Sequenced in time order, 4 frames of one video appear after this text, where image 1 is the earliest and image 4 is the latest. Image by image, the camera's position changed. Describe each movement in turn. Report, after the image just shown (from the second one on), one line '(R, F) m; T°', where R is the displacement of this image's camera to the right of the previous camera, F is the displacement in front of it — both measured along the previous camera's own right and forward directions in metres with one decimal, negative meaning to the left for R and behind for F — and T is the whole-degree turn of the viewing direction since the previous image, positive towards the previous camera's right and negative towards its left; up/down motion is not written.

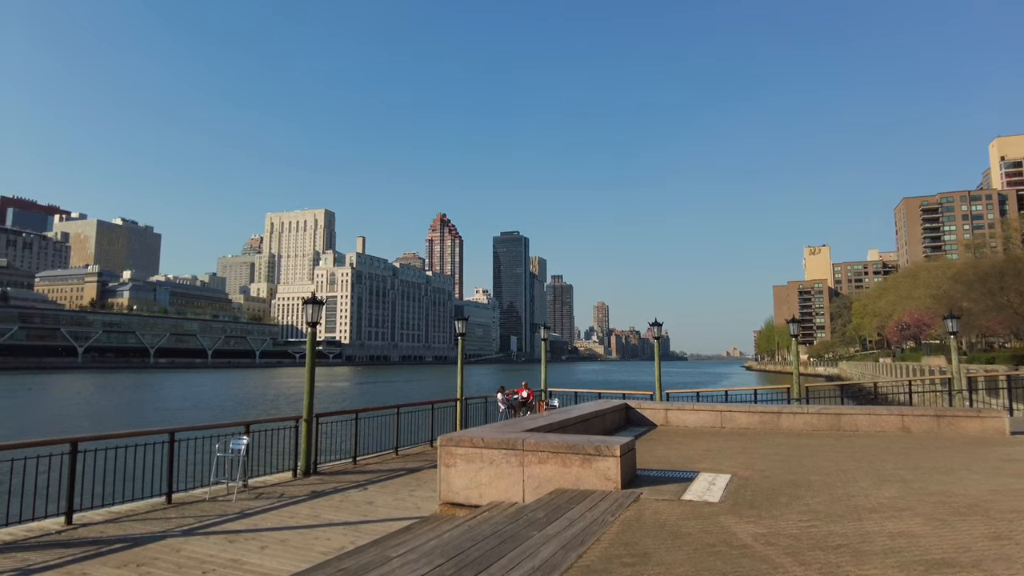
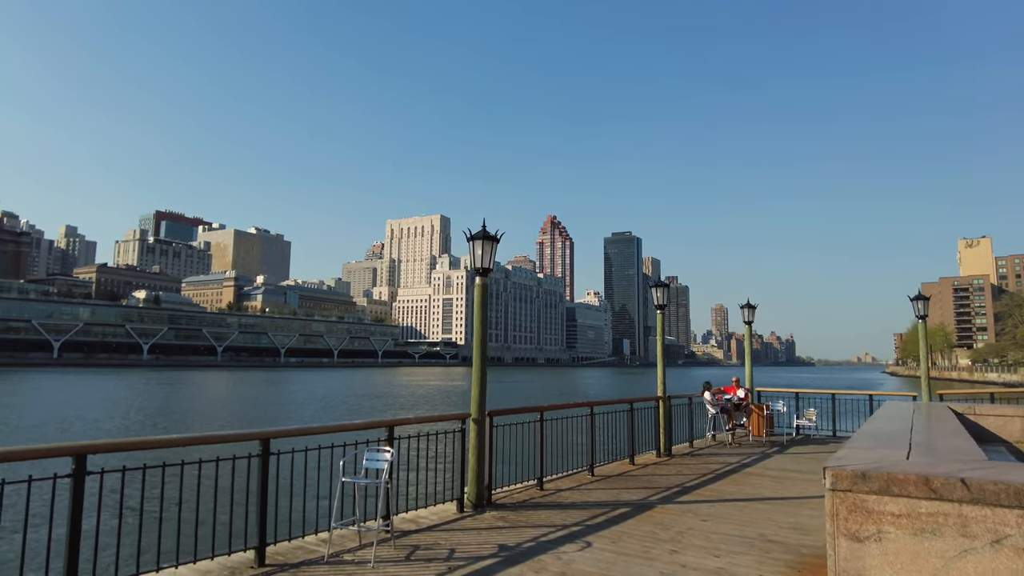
(-2.8, +6.0) m; -10°
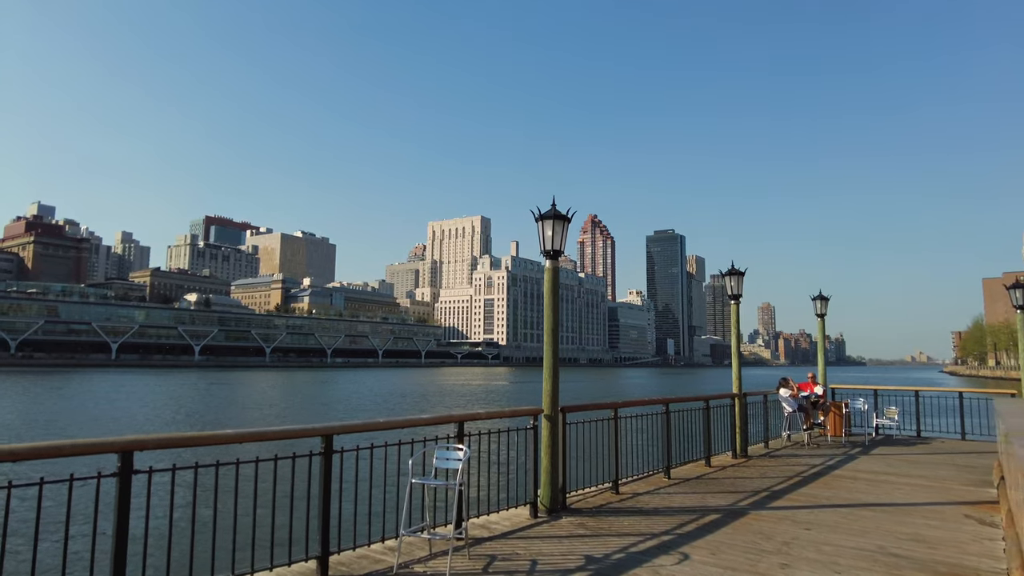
(-0.5, +0.8) m; -4°
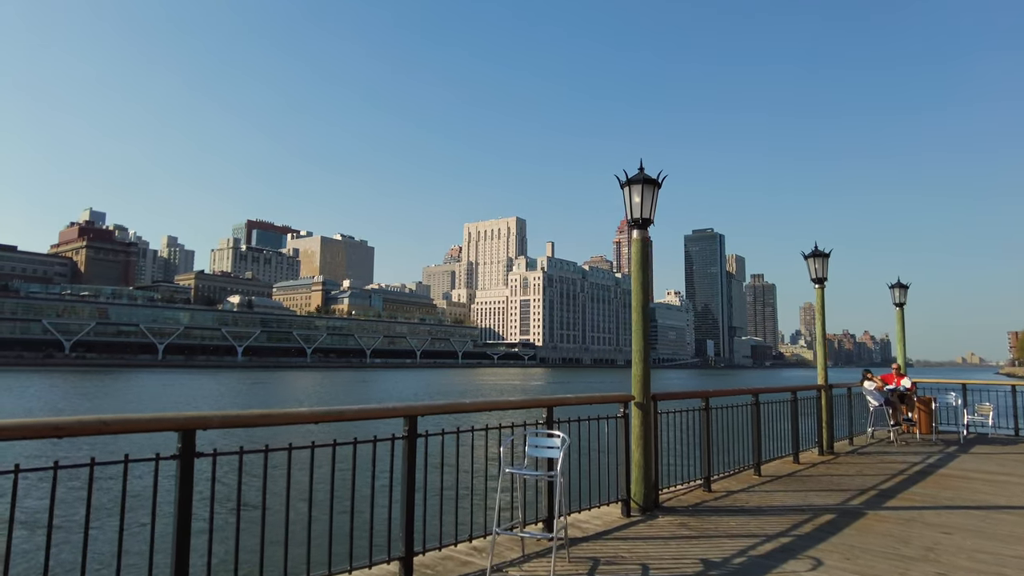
(-0.6, +0.9) m; -3°
